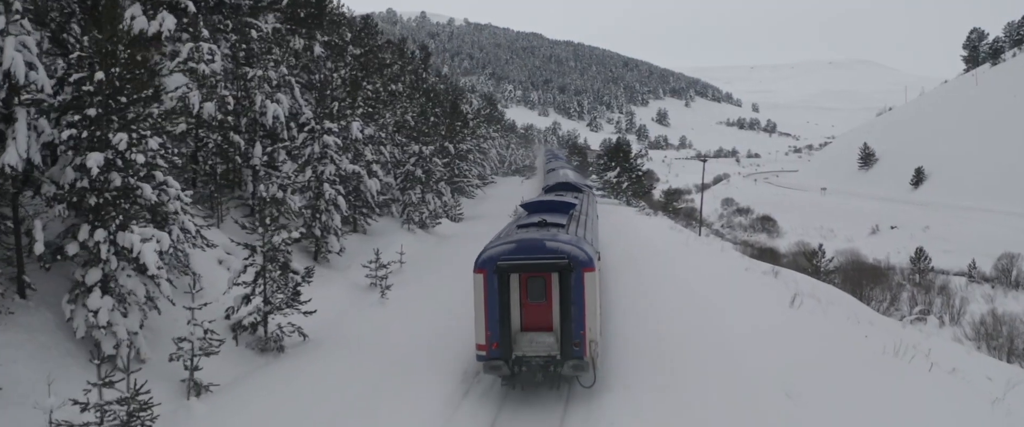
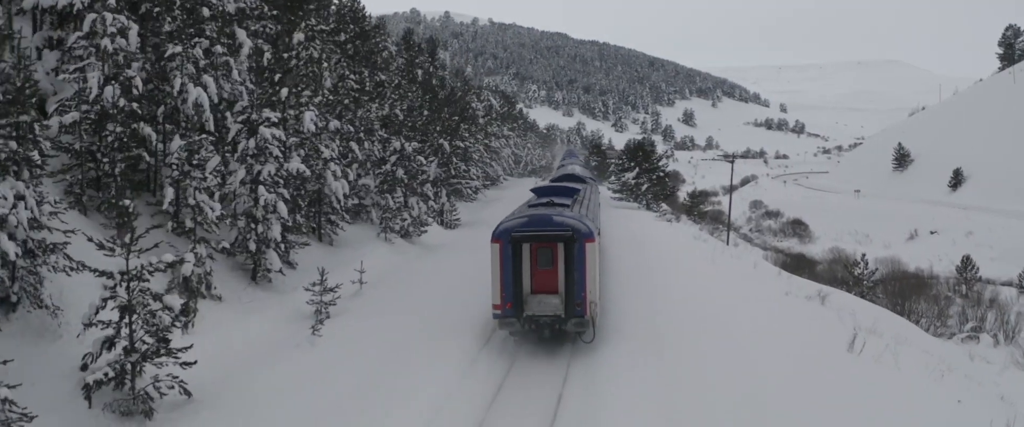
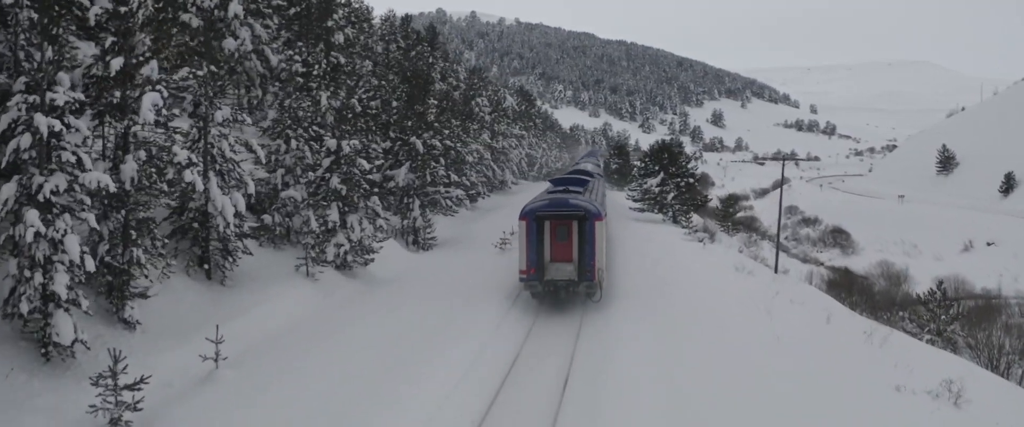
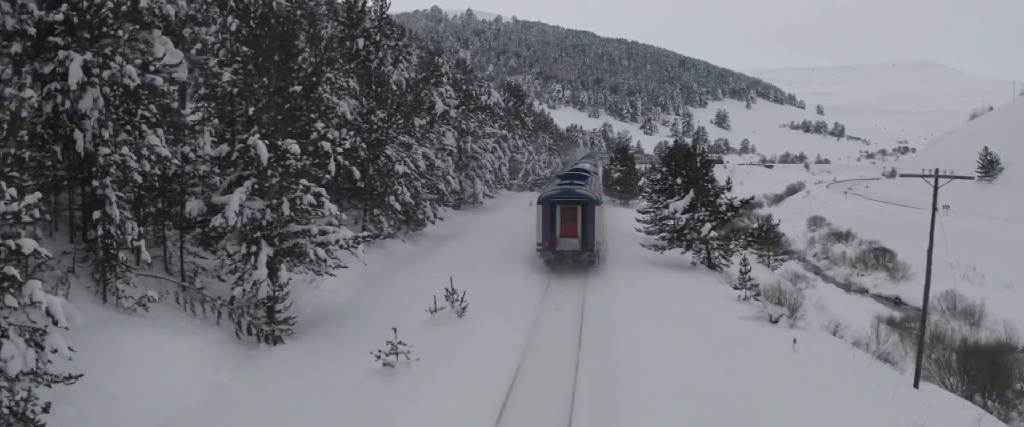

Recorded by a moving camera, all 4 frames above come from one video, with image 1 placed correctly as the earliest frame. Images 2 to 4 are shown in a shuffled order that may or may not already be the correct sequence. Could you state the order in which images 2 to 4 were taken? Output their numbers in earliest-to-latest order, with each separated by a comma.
2, 3, 4
